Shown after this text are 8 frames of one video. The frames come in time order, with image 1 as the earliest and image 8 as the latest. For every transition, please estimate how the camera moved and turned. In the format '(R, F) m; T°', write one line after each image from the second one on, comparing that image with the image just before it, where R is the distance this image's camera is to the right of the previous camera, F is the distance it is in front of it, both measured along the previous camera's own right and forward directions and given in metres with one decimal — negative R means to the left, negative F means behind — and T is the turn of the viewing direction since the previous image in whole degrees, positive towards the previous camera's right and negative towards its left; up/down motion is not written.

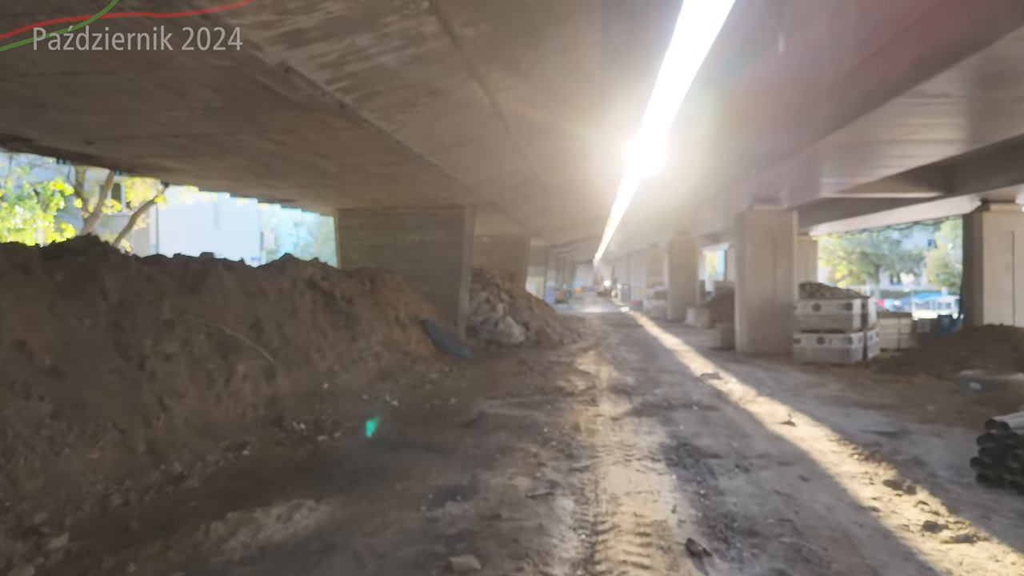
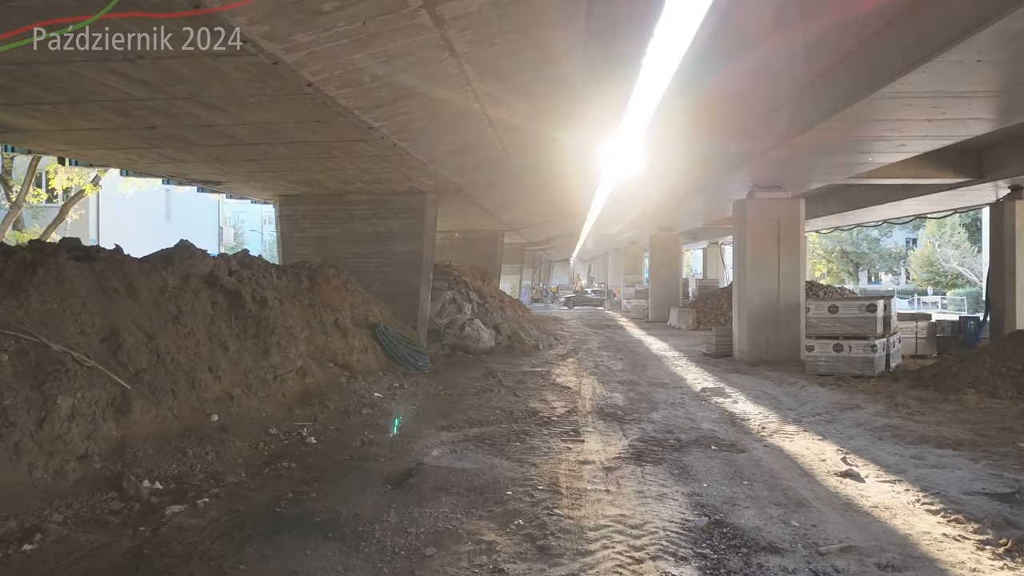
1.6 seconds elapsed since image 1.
(+0.2, +2.3) m; +2°
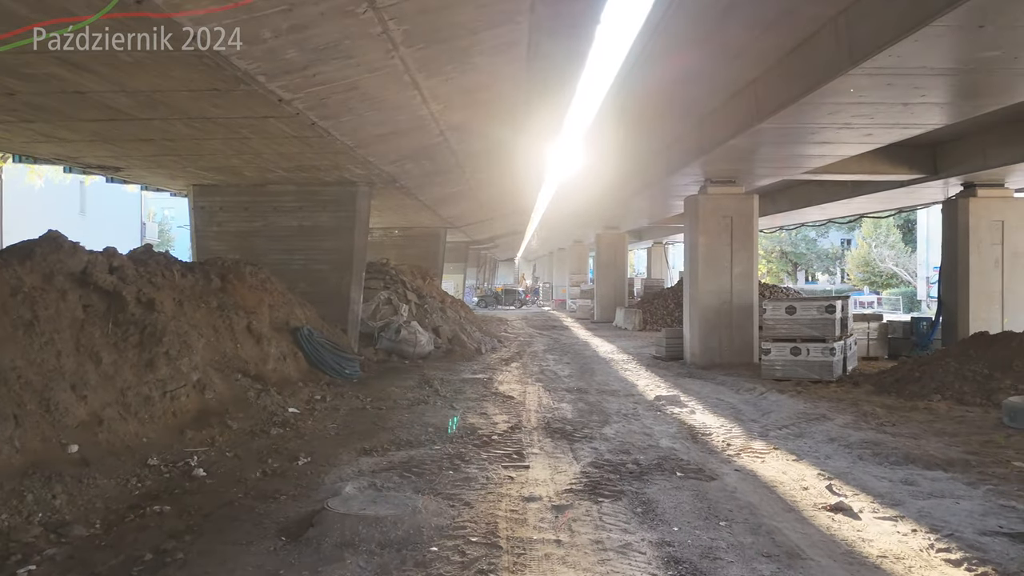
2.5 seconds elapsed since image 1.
(+0.1, +1.0) m; +4°
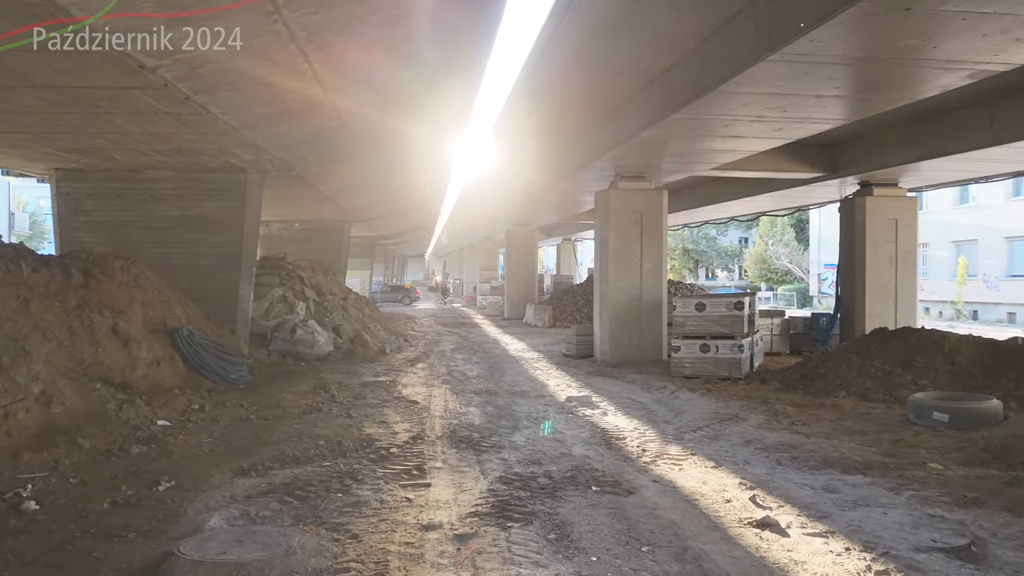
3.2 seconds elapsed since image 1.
(+0.1, +0.6) m; +7°
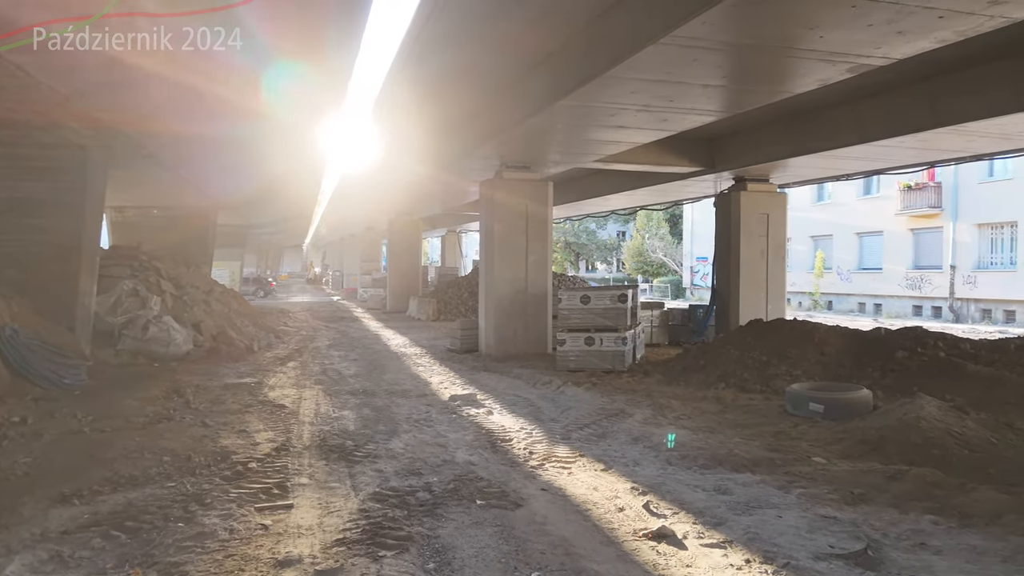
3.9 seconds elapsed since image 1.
(+0.1, +0.5) m; +9°
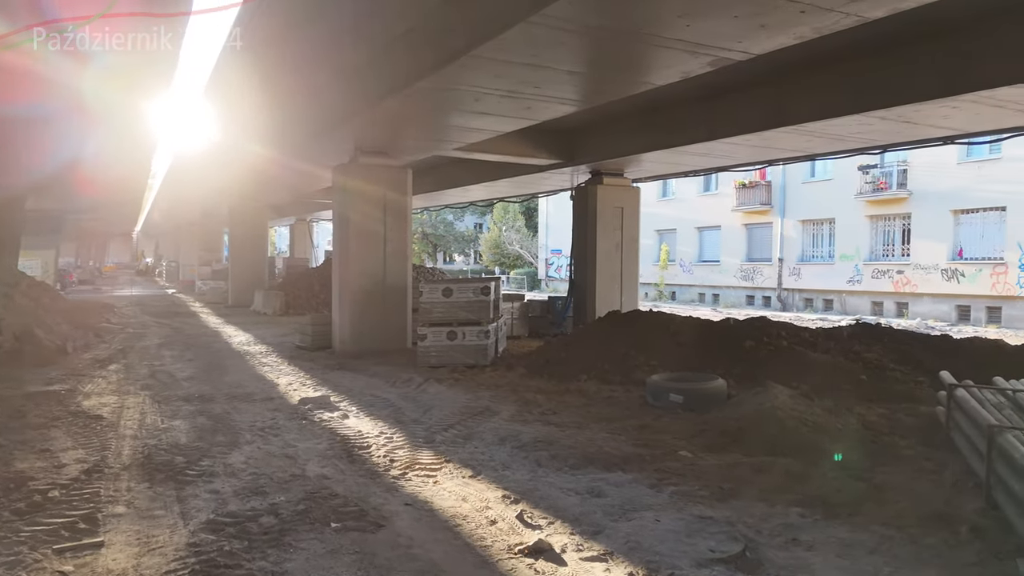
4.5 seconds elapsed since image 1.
(0.0, +0.4) m; +12°
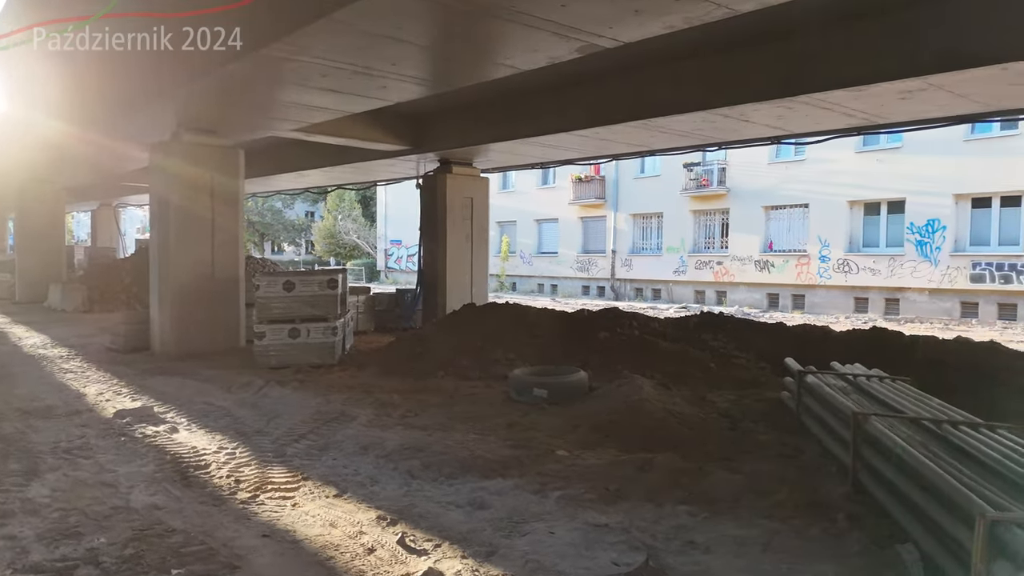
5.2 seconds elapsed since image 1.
(-0.2, +0.4) m; +13°
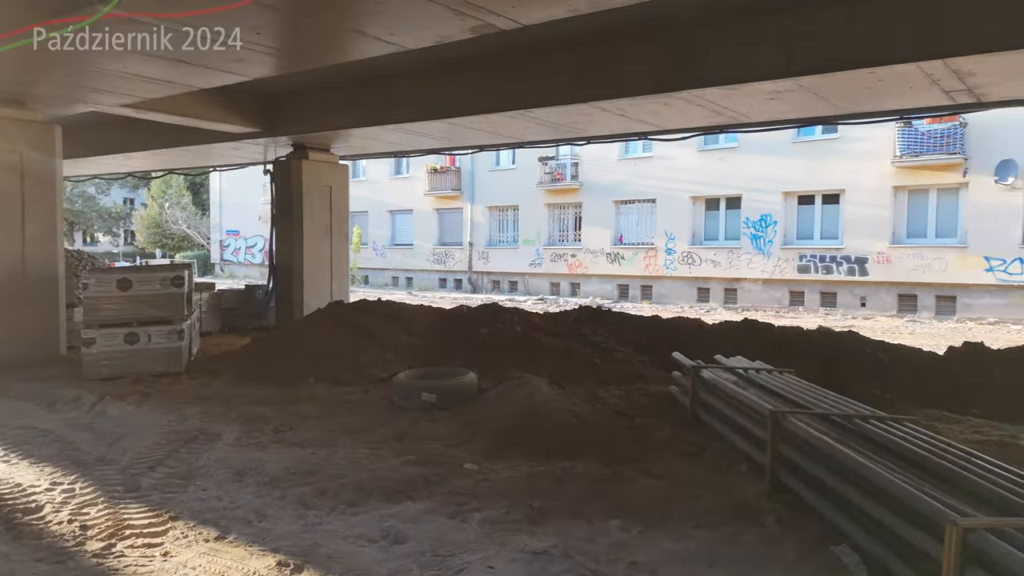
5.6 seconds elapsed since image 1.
(-0.4, +0.5) m; +12°
